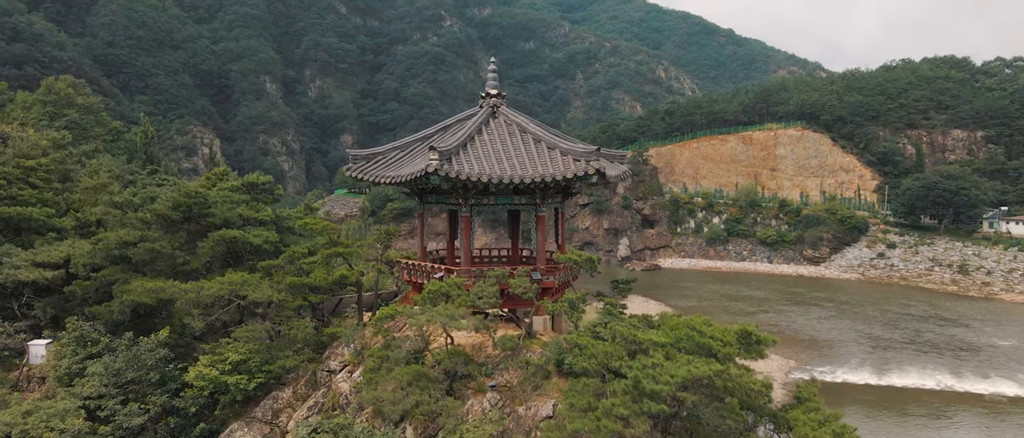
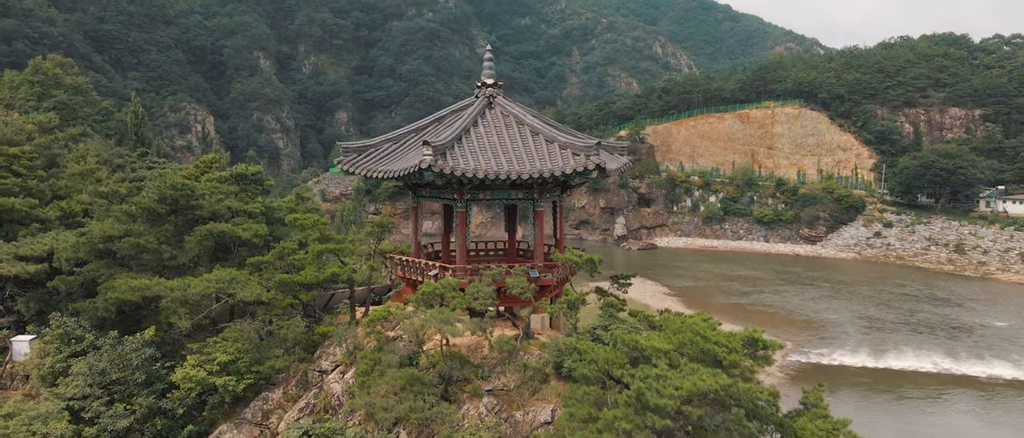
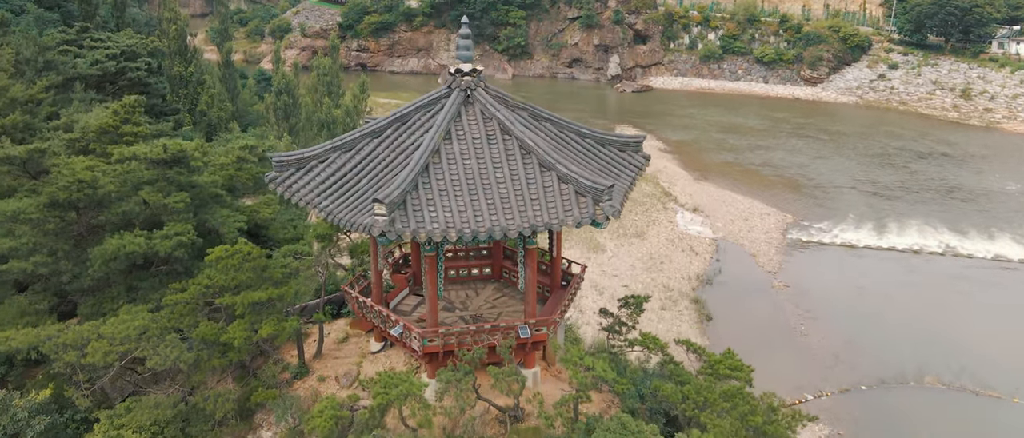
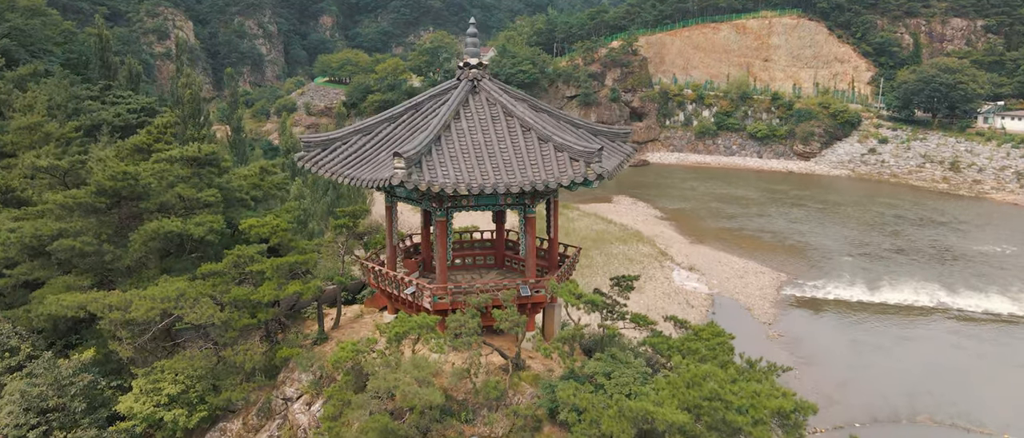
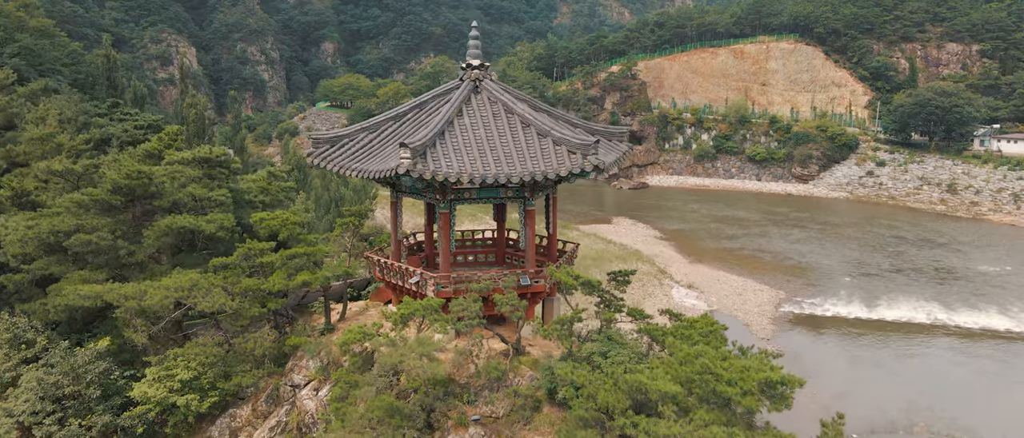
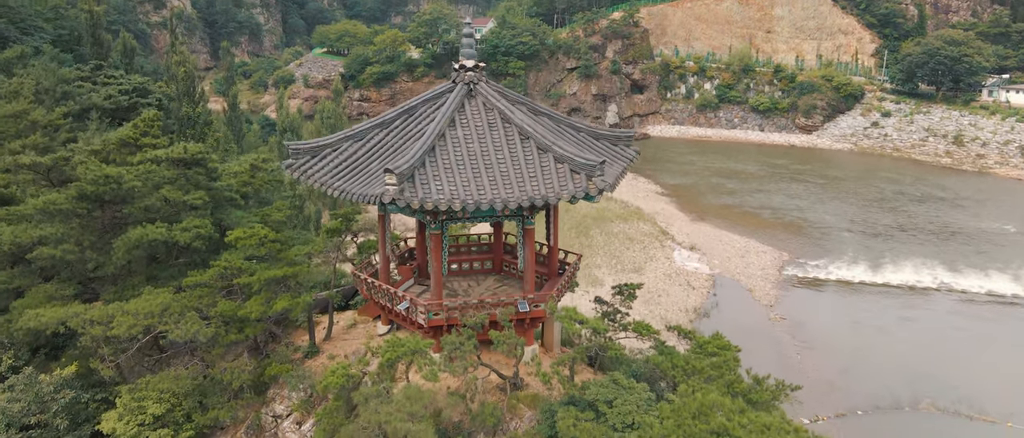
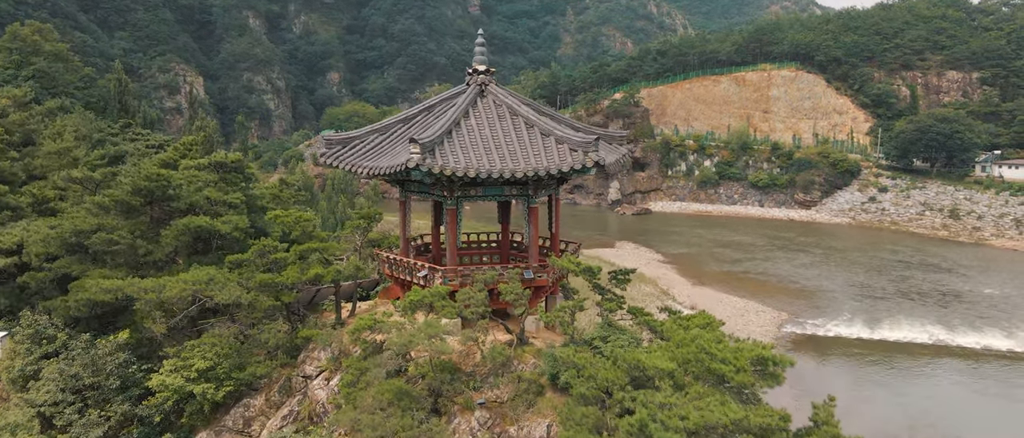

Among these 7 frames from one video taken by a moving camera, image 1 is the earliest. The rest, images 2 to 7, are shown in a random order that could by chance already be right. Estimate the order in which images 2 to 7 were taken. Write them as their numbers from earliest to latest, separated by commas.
2, 7, 5, 4, 6, 3
